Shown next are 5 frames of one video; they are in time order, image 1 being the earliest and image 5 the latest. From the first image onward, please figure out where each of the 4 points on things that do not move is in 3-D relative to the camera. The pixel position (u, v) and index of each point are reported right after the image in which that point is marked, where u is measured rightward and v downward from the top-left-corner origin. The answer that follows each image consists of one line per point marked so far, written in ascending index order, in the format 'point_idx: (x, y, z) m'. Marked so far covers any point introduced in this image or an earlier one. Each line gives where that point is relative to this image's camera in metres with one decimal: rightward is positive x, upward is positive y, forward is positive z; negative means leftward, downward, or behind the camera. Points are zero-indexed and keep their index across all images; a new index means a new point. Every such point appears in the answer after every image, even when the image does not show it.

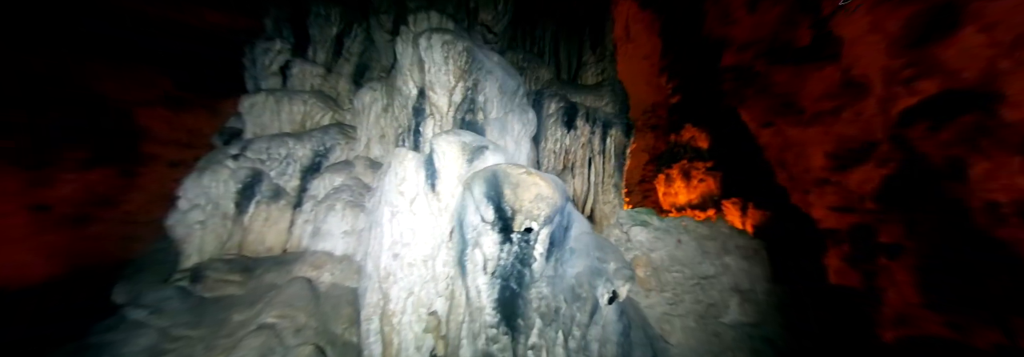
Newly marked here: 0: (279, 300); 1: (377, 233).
0: (-2.5, -1.3, +2.7) m
1: (-1.4, -0.6, +2.5) m
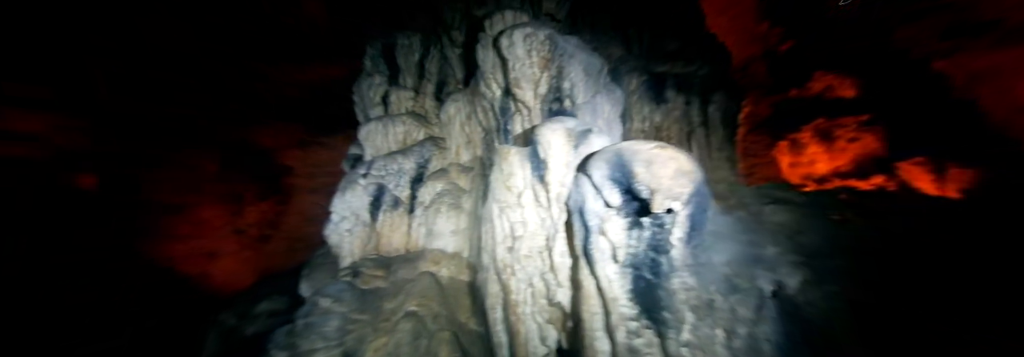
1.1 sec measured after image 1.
0: (-1.2, -1.4, +3.1) m
1: (-0.3, -0.6, +2.7) m
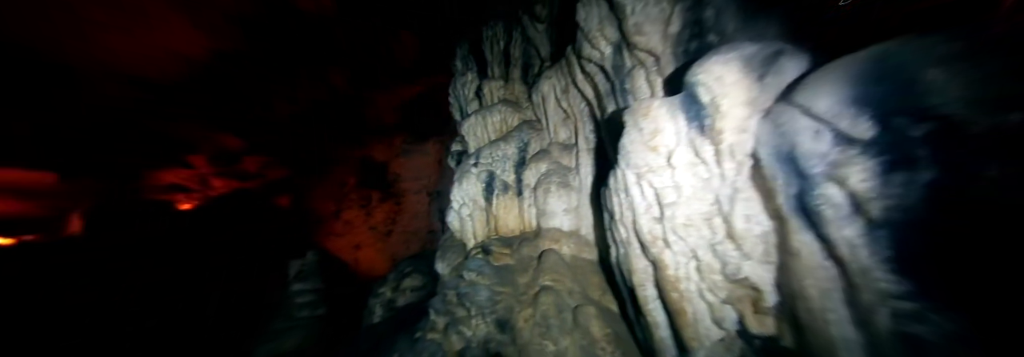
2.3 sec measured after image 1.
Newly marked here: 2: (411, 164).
0: (+0.4, -1.1, +3.1) m
1: (+1.1, -0.2, +2.4) m
2: (-5.2, +0.4, +11.8) m
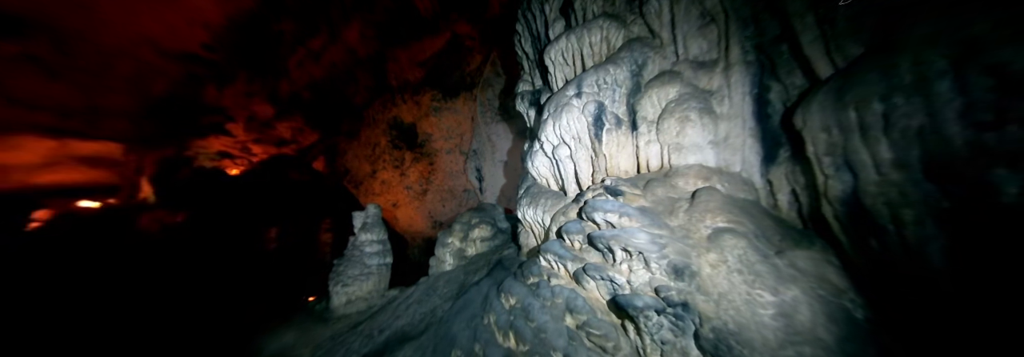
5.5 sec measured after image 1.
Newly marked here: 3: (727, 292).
0: (+2.0, -0.3, +2.5) m
1: (+2.7, +0.5, +1.6) m
2: (-3.0, +2.5, +11.3) m
3: (+1.7, -0.9, +2.0) m
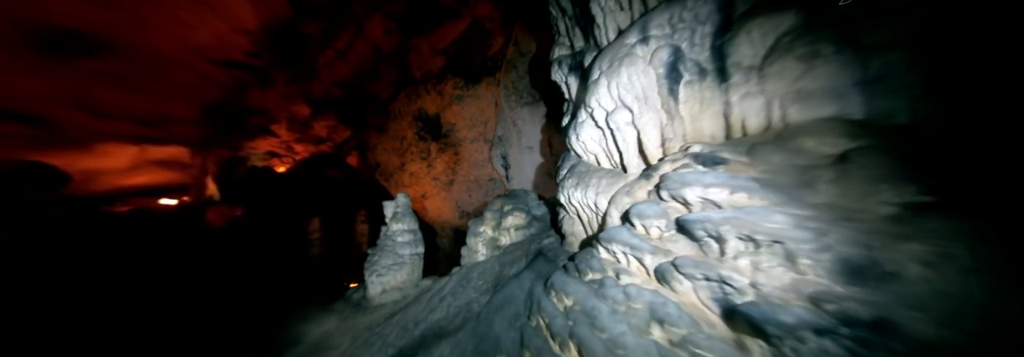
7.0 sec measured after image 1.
0: (+2.5, 0.0, +1.7) m
1: (+3.0, +0.8, +0.7) m
2: (-1.7, +3.1, +10.7) m
3: (+2.2, -0.6, +1.2) m
